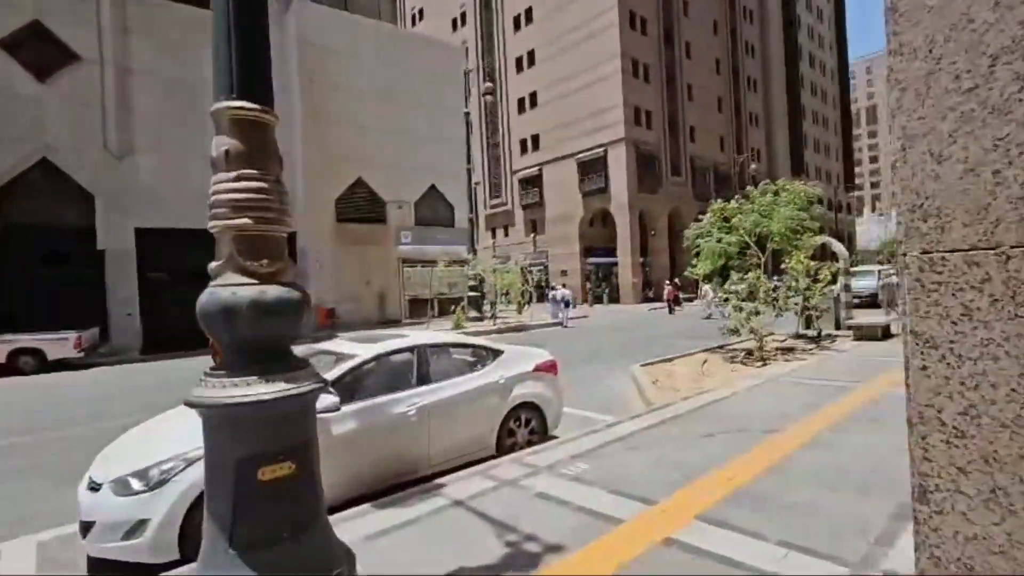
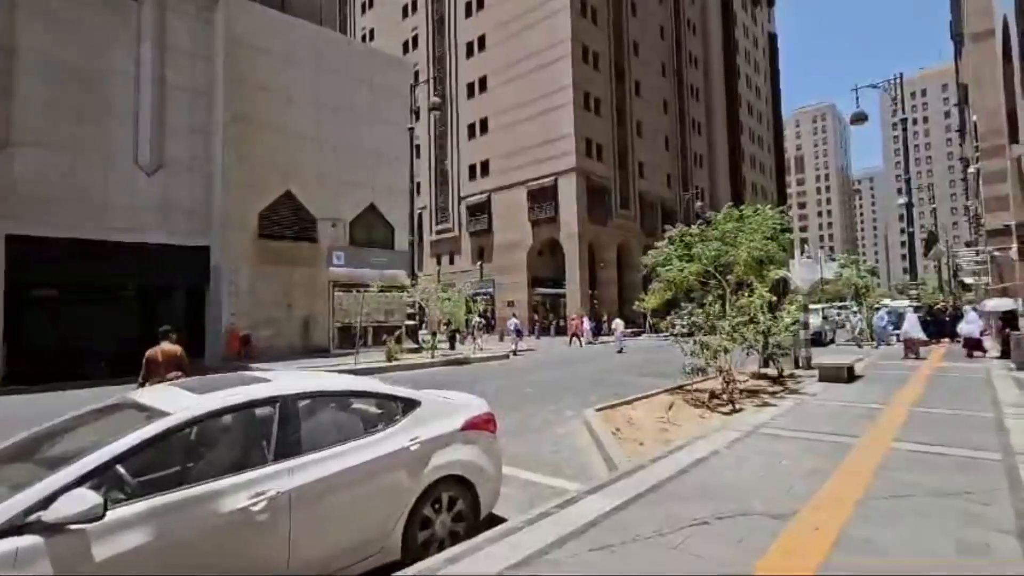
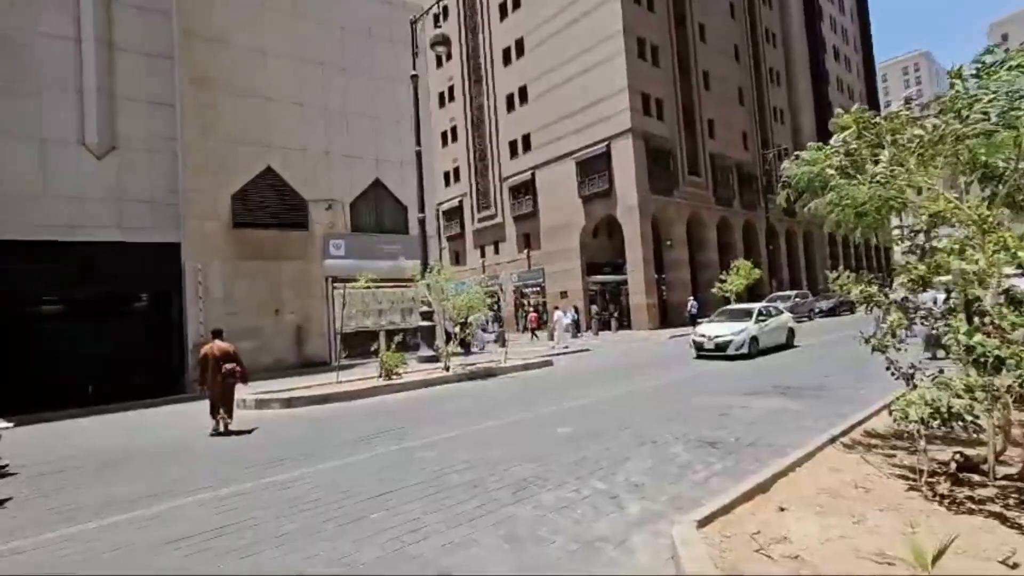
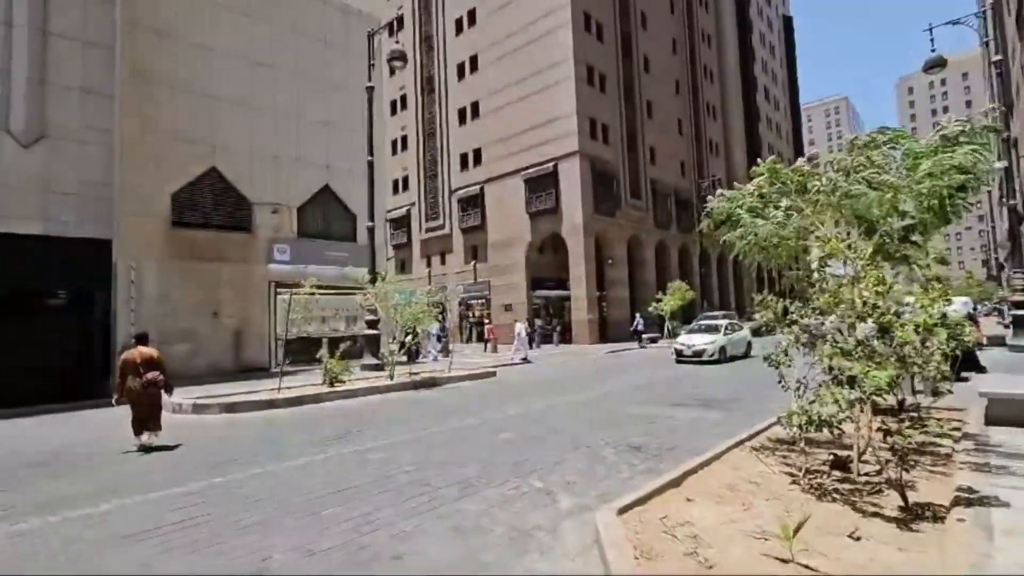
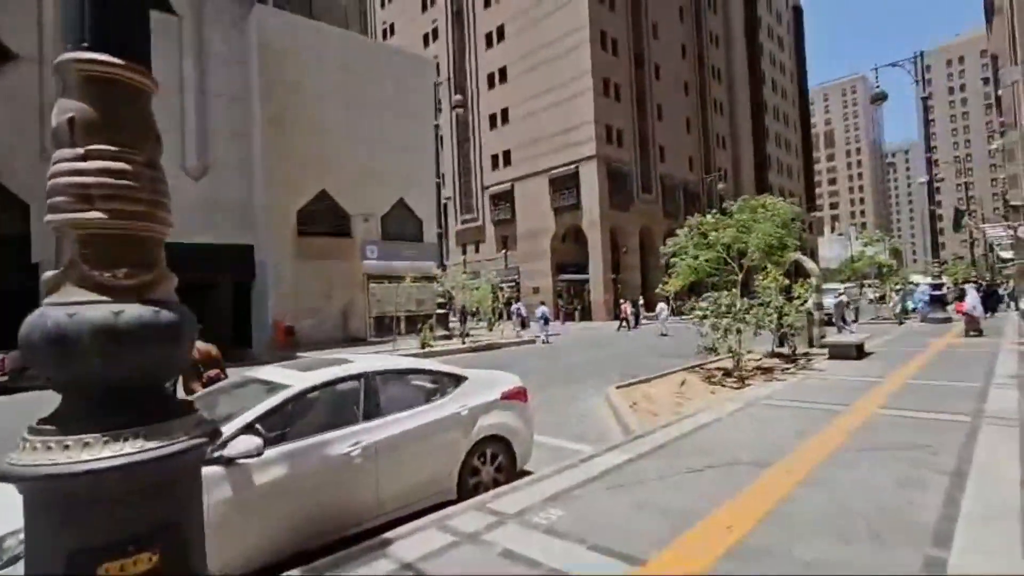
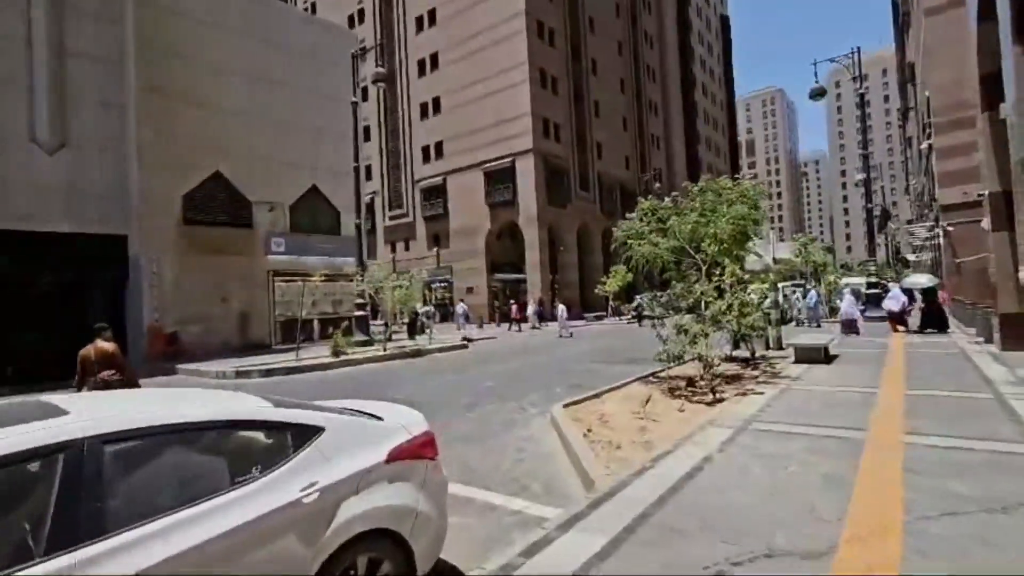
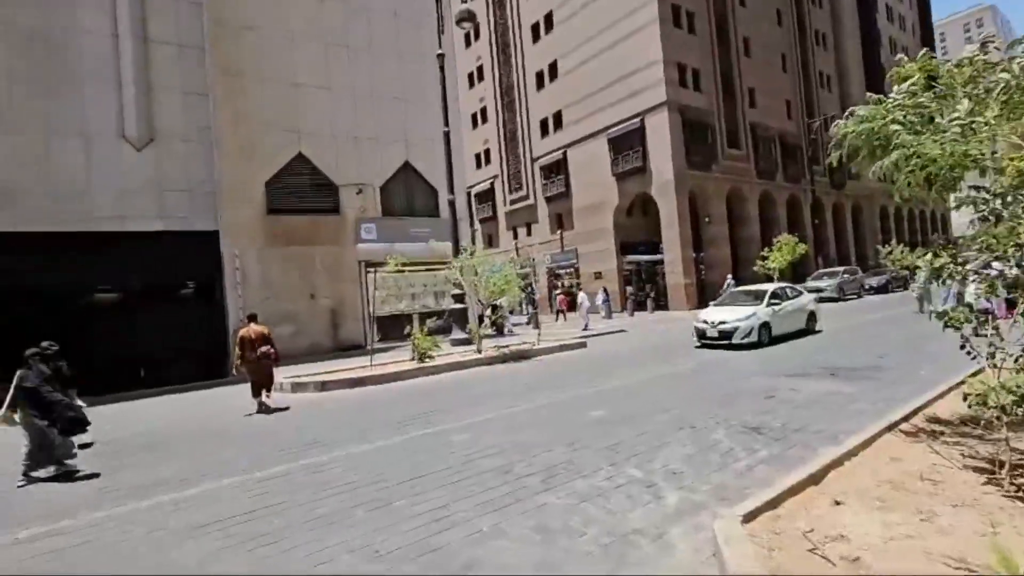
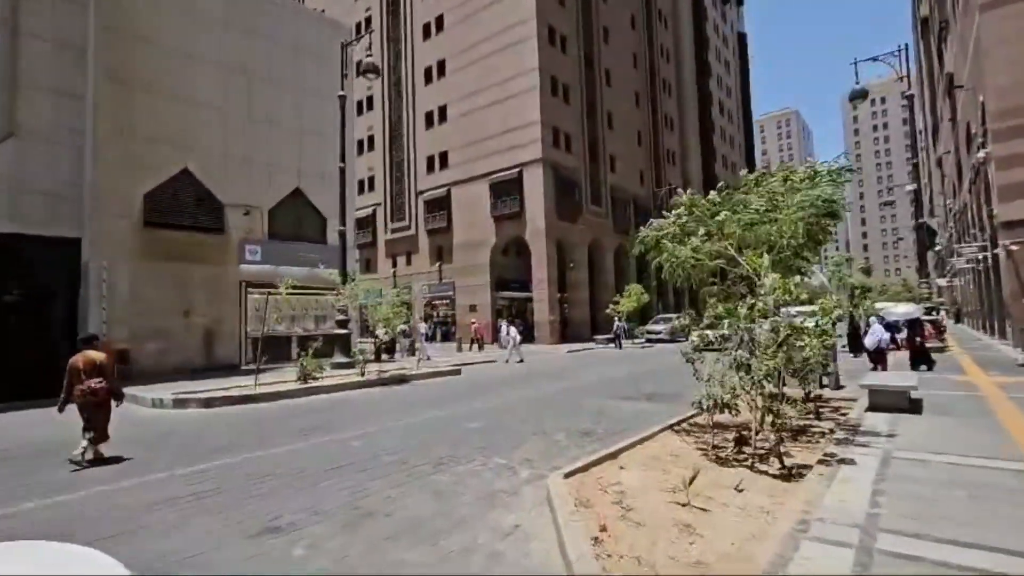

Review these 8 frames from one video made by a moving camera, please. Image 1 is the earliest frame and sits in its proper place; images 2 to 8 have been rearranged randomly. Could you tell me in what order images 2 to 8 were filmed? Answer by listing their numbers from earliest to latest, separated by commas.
5, 2, 6, 8, 4, 3, 7
